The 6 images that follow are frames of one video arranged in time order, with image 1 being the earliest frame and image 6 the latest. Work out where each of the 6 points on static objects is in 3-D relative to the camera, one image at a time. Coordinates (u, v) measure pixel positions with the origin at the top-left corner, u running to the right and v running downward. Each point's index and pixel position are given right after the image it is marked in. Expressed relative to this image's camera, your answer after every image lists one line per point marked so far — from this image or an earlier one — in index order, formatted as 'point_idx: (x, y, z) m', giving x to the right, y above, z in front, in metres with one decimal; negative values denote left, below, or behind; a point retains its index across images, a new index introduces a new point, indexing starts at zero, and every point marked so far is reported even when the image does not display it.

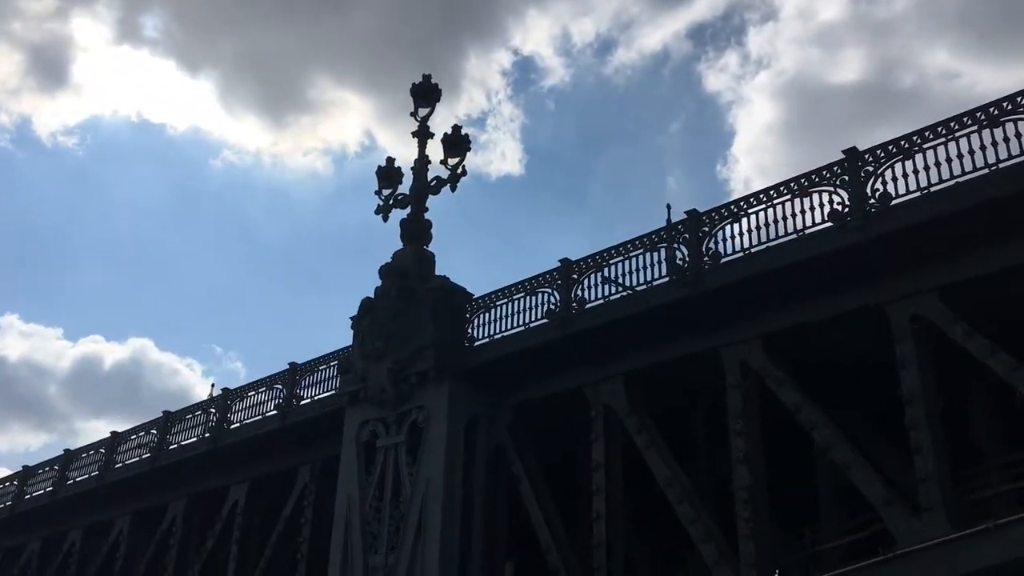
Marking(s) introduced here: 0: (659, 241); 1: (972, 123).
0: (+2.2, +0.7, +14.0) m
1: (+5.6, +2.0, +11.6) m
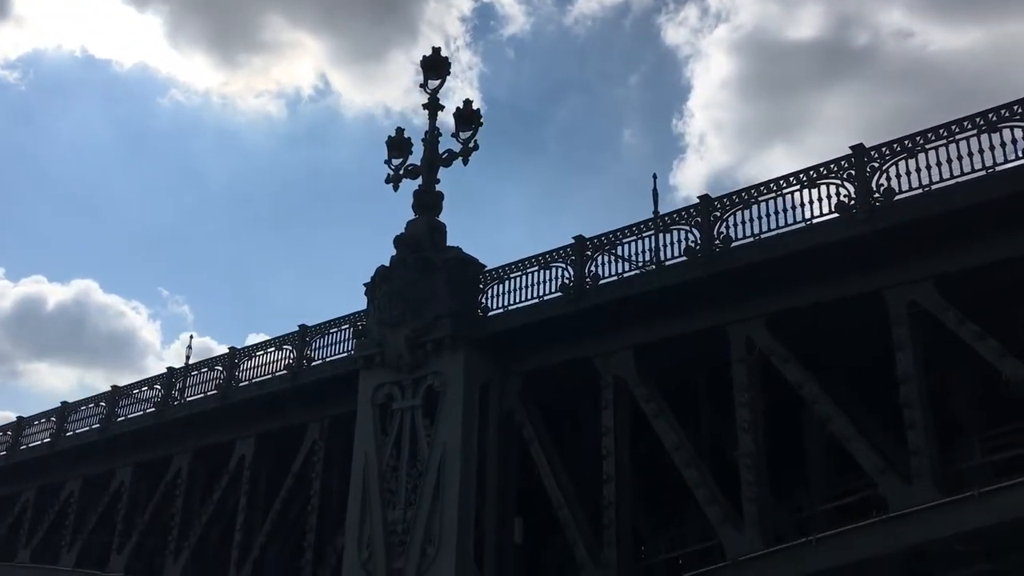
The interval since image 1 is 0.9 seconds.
0: (+2.5, +1.0, +14.9) m
1: (+6.1, +2.1, +12.6) m
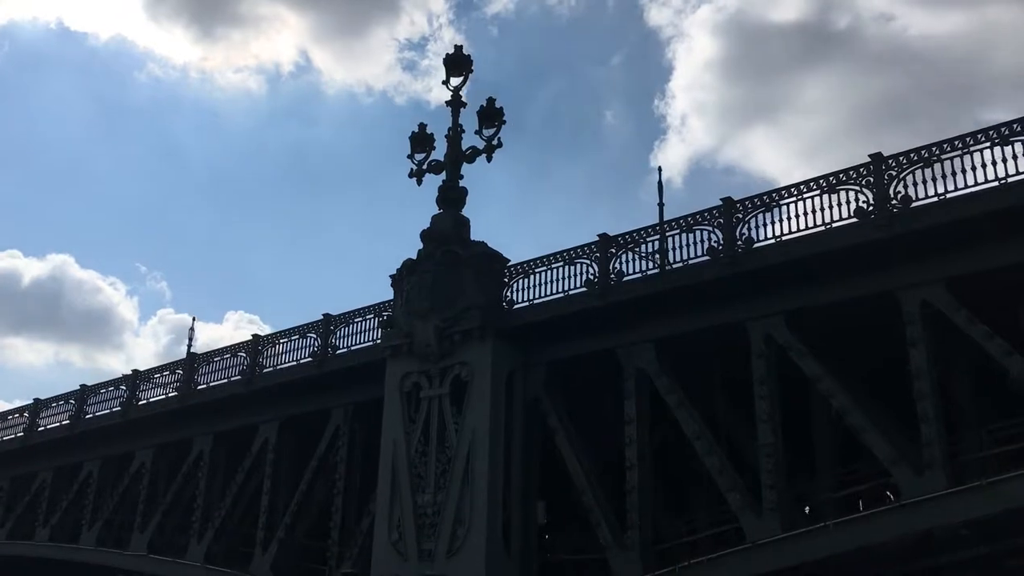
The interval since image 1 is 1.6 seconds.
0: (+3.0, +1.1, +15.6) m
1: (+6.7, +2.1, +13.4) m
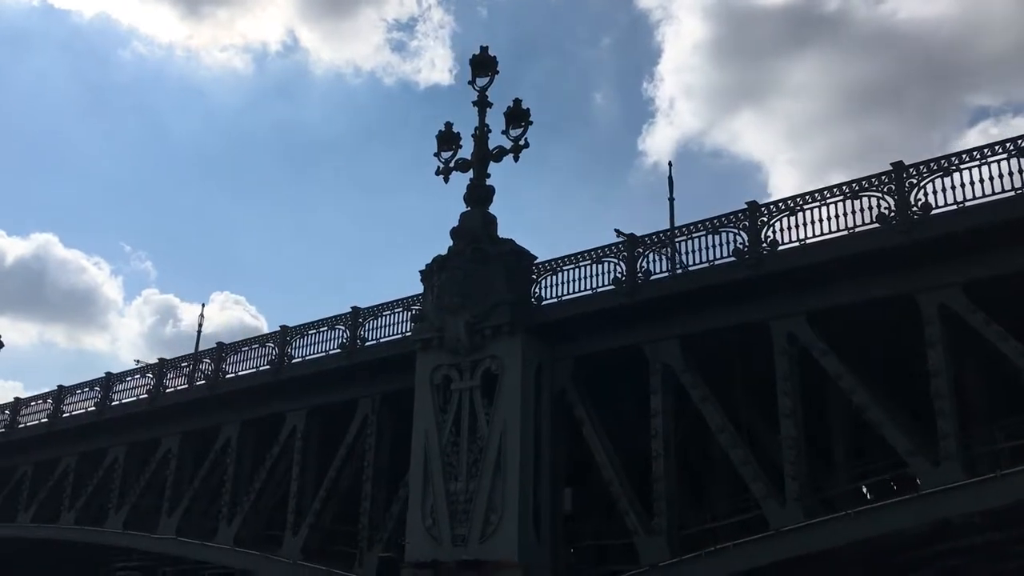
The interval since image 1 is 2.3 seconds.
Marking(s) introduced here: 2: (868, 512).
0: (+3.6, +1.1, +16.4) m
1: (+7.3, +2.0, +14.2) m
2: (+5.2, -3.3, +14.0) m
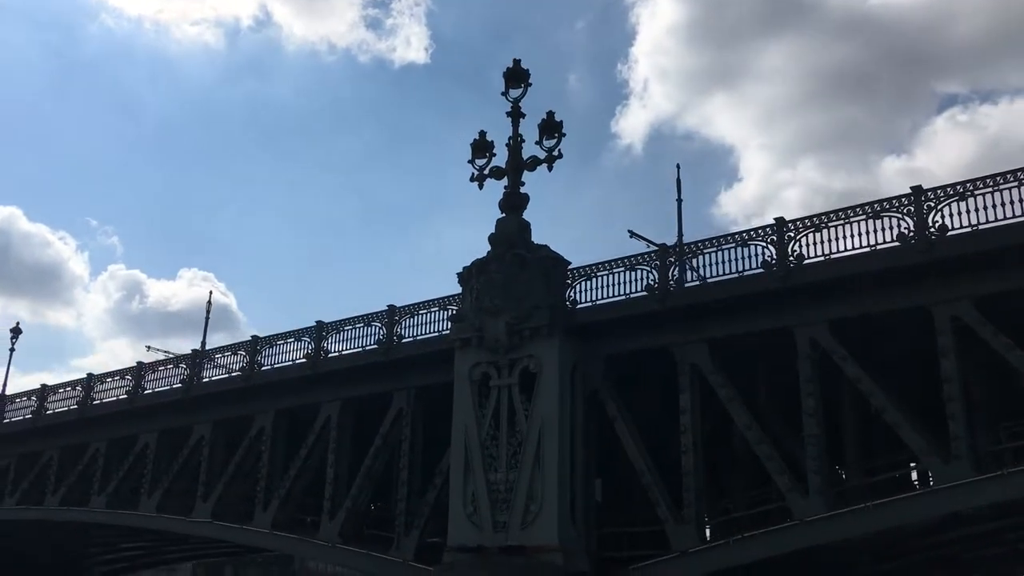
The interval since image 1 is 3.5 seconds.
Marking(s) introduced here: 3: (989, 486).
0: (+4.4, +0.9, +17.7) m
1: (+8.2, +1.8, +15.6) m
2: (+6.1, -3.5, +15.5) m
3: (+7.4, -3.1, +14.7) m
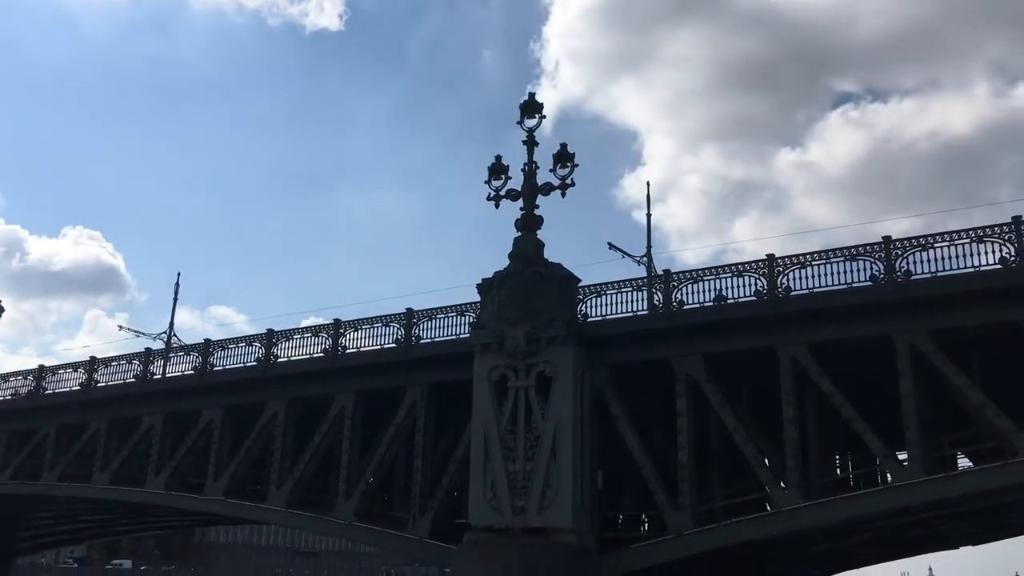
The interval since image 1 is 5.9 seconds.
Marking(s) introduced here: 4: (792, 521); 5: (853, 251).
0: (+5.0, +0.4, +20.8) m
1: (+9.0, +1.1, +19.1) m
2: (+6.8, -4.2, +18.9) m
3: (+8.1, -3.8, +18.3) m
4: (+5.7, -4.7, +19.4) m
5: (+7.1, +0.8, +19.8) m
